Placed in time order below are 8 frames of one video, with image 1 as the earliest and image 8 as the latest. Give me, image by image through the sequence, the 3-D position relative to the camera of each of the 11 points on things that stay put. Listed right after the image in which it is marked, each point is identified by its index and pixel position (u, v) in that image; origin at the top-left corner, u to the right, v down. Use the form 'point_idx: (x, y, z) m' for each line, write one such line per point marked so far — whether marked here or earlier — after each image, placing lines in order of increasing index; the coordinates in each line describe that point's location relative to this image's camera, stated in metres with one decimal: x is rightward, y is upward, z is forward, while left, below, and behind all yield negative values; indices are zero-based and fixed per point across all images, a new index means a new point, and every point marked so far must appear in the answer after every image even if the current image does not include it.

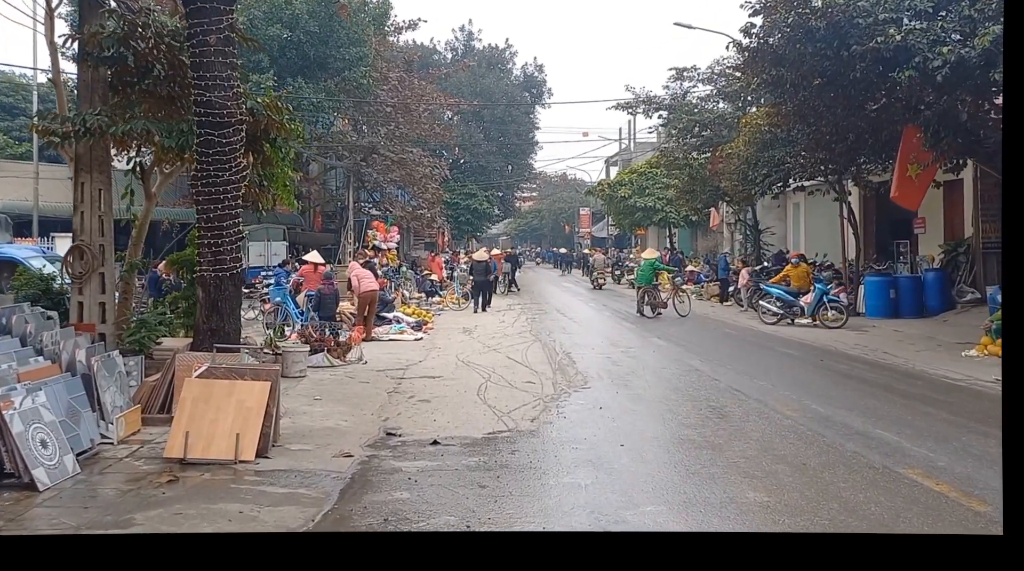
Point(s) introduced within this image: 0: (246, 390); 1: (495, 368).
0: (-1.8, -0.7, +6.4) m
1: (-0.2, -1.1, +12.6) m
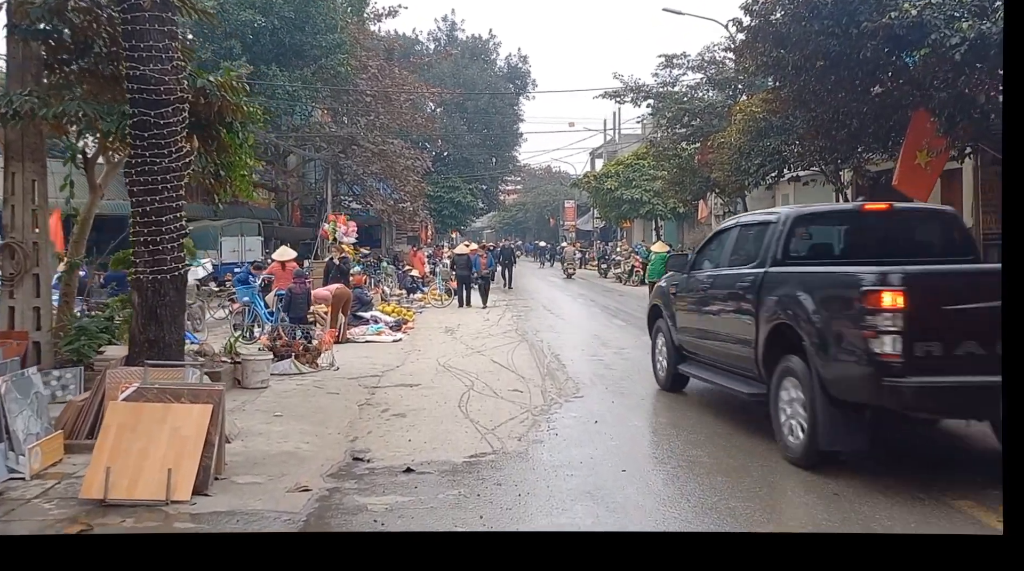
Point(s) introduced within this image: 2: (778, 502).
0: (-1.9, -0.7, +5.4) m
1: (-0.4, -1.1, +11.7) m
2: (+1.6, -1.3, +5.8) m
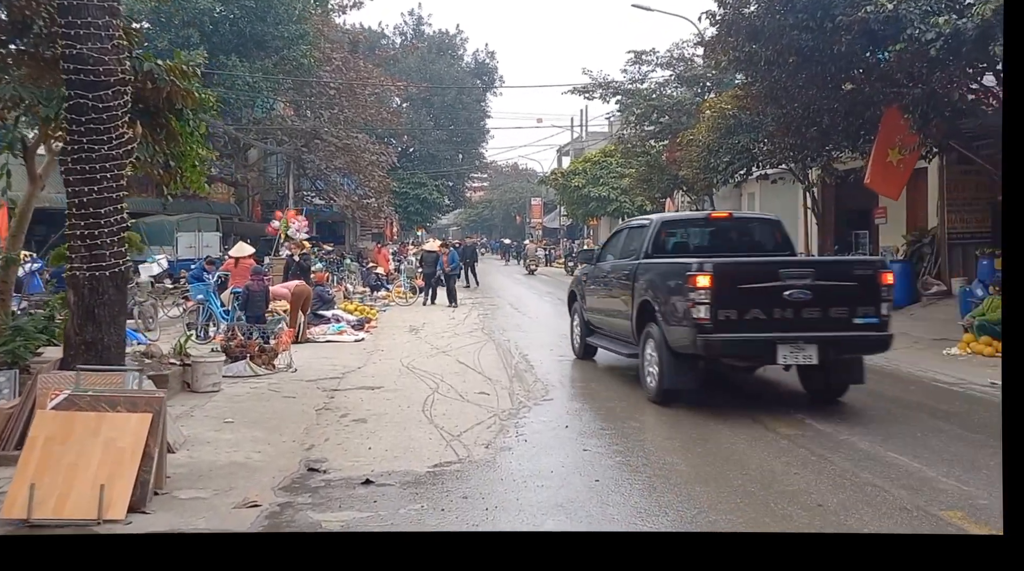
0: (-2.1, -0.7, +5.0) m
1: (-0.8, -1.1, +11.3) m
2: (+1.5, -1.3, +5.5) m
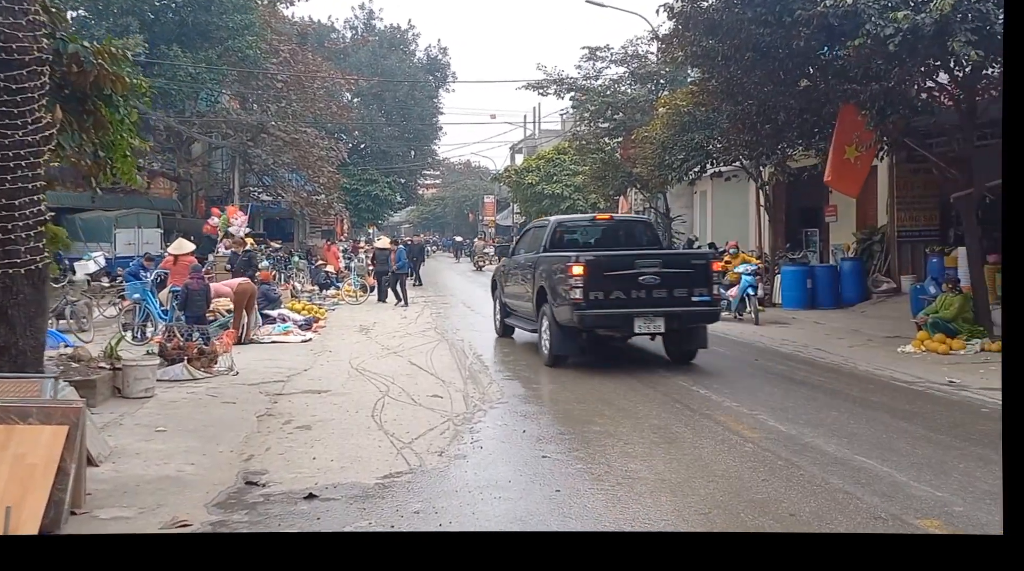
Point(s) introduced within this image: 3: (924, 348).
0: (-2.3, -0.7, +4.5) m
1: (-1.3, -1.1, +10.9) m
2: (+1.2, -1.3, +5.2) m
3: (+5.4, -0.8, +12.3) m
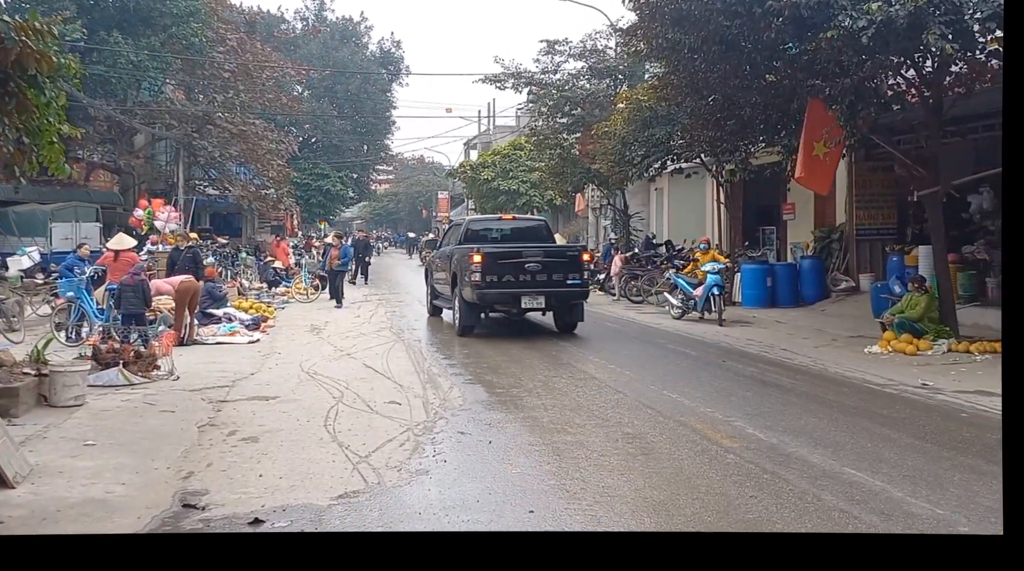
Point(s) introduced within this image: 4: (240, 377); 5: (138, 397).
0: (-2.4, -0.7, +3.9) m
1: (-1.8, -1.0, +10.3) m
2: (+1.1, -1.3, +4.7) m
3: (+4.8, -0.8, +12.0) m
4: (-3.1, -1.0, +10.7) m
5: (-3.7, -1.1, +9.4) m
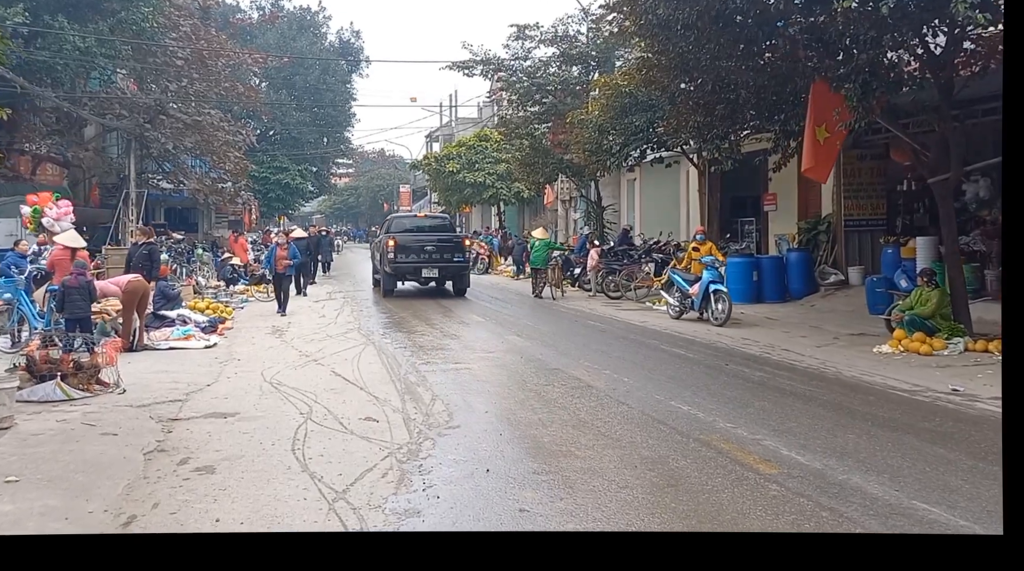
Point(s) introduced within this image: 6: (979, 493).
0: (-2.3, -0.8, +2.8) m
1: (-1.9, -1.1, +9.2) m
2: (+1.2, -1.4, +3.8) m
3: (+4.7, -0.8, +11.2) m
4: (-3.2, -1.0, +9.6) m
5: (-3.8, -1.1, +8.2) m
6: (+2.7, -1.2, +5.6) m
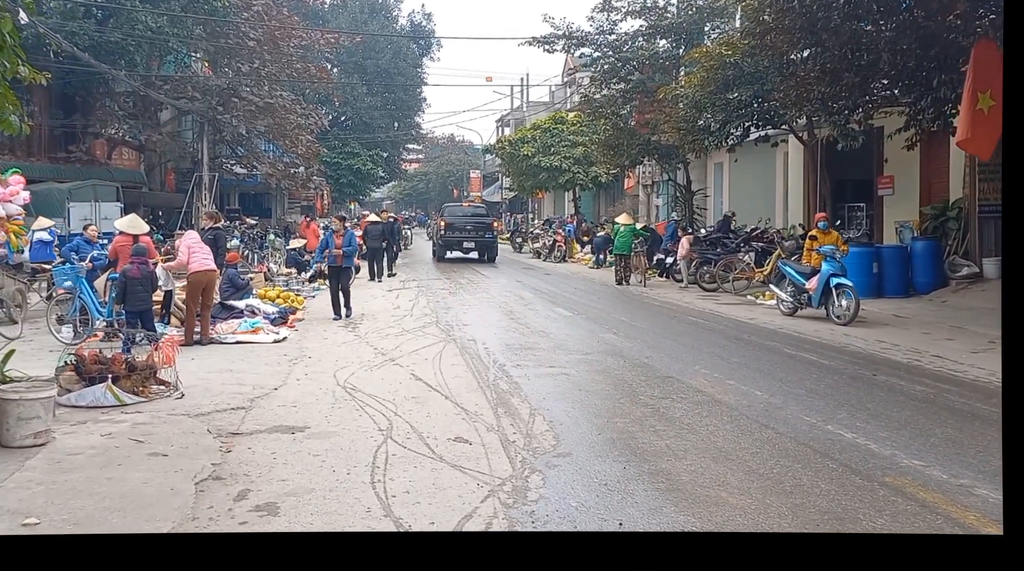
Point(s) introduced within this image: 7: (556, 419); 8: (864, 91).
0: (-1.8, -0.8, +1.5) m
1: (-0.9, -1.0, +7.9) m
2: (+1.7, -1.4, +2.3) m
3: (+5.7, -0.7, +9.5) m
4: (-2.3, -1.0, +8.4) m
5: (-2.9, -1.1, +7.1) m
6: (+3.4, -1.2, +4.0) m
7: (+0.3, -1.0, +7.4) m
8: (+4.8, +2.6, +13.0) m
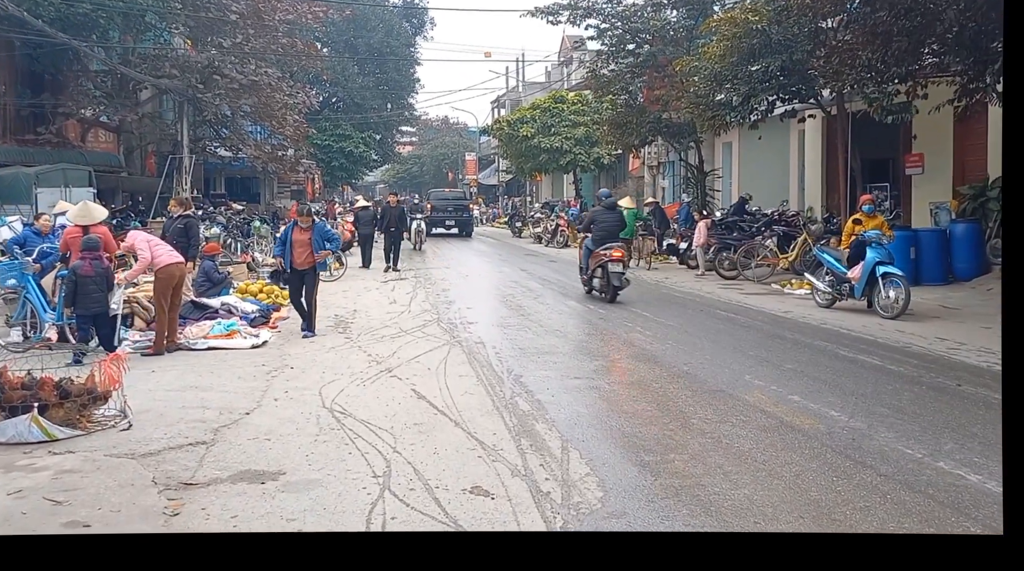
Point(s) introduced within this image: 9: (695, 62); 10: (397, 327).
0: (-1.6, -1.0, 0.0) m
1: (-0.8, -1.0, +6.4) m
2: (+1.9, -1.5, +0.8) m
3: (+5.9, -0.7, +7.9) m
4: (-2.1, -1.0, +6.9) m
5: (-2.7, -1.1, +5.5) m
6: (+3.6, -1.3, +2.5) m
7: (+0.5, -1.0, +5.9) m
8: (+4.9, +2.7, +11.4) m
9: (+3.6, +4.4, +18.8) m
10: (-1.4, -0.5, +11.7) m
